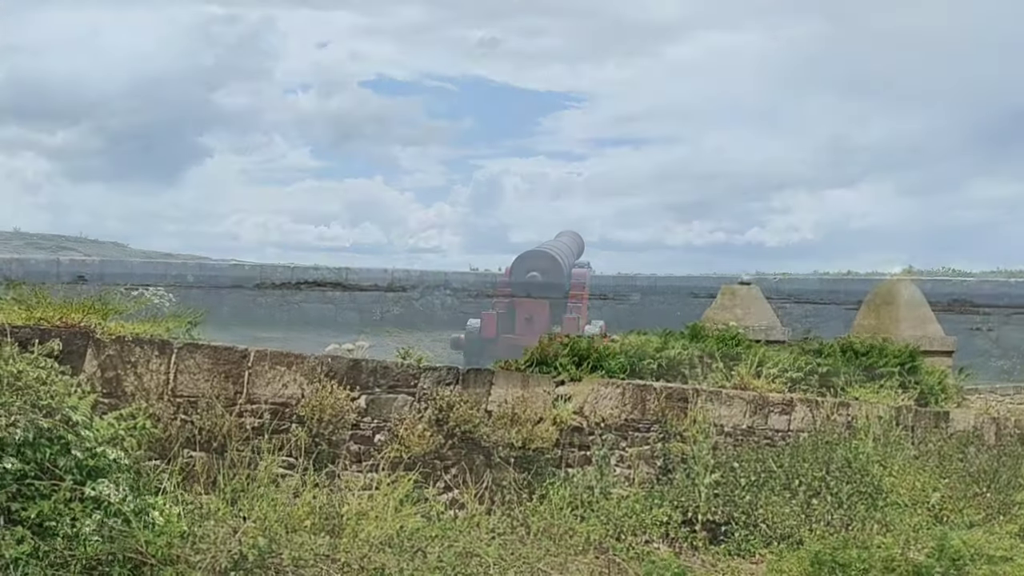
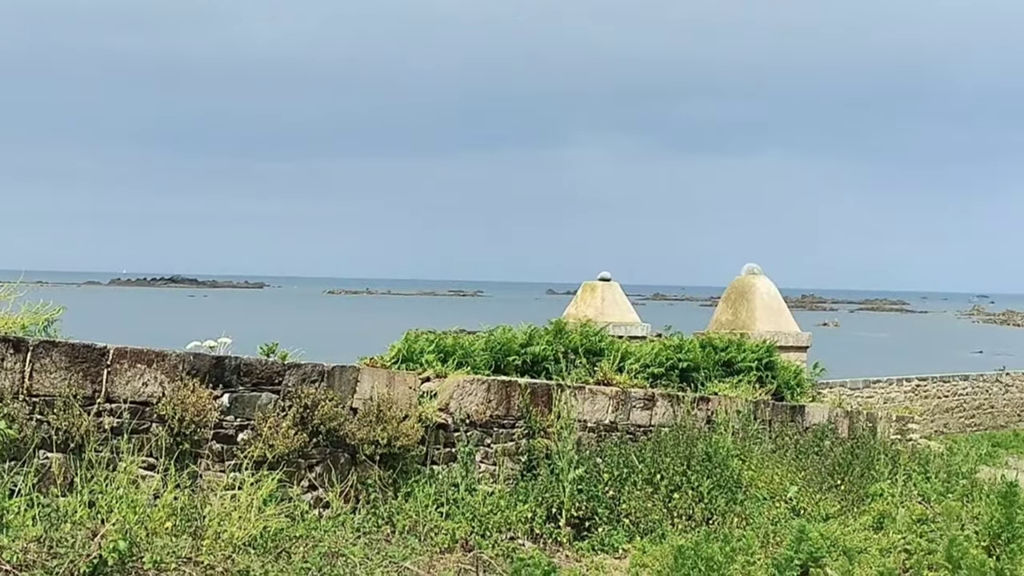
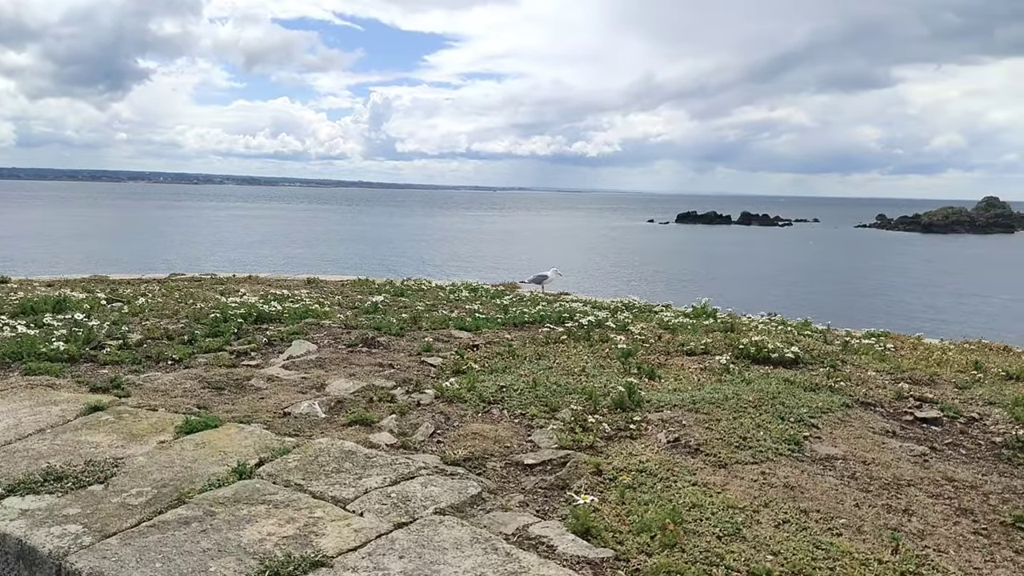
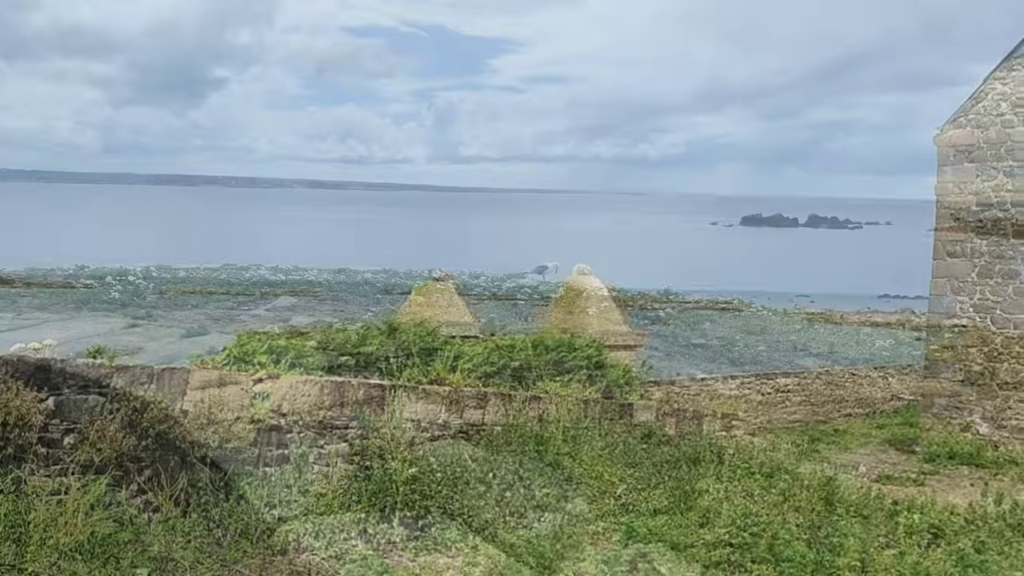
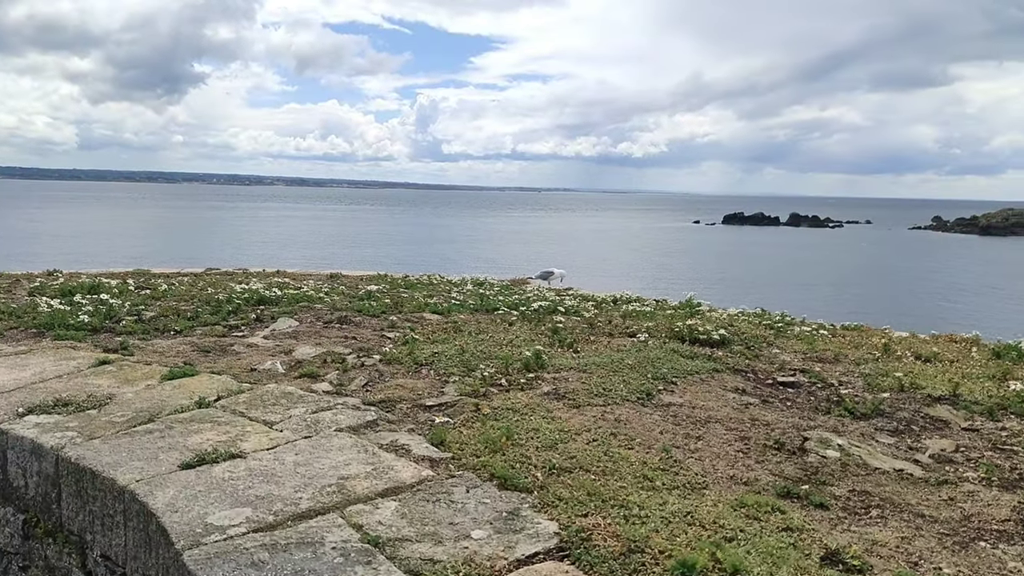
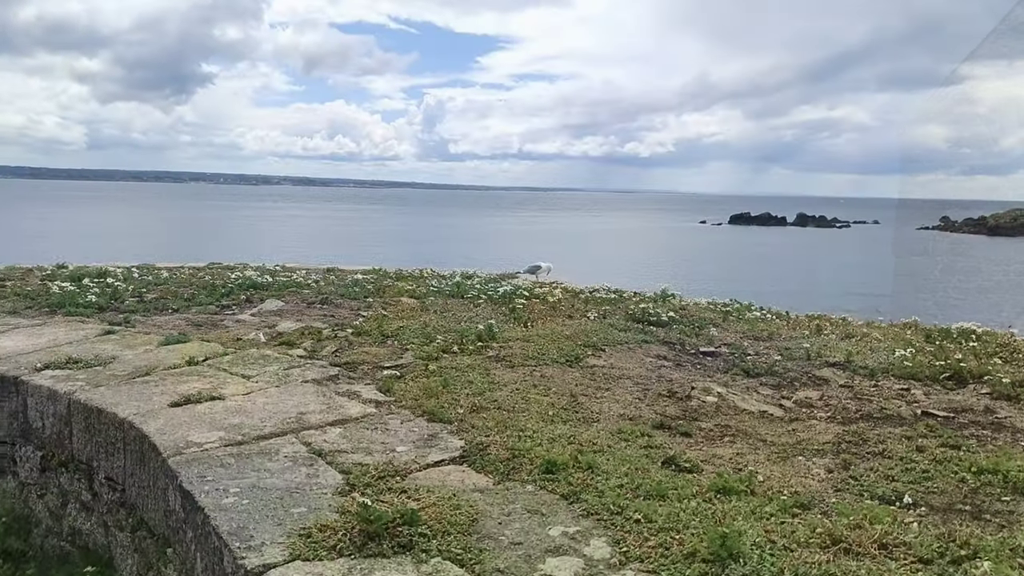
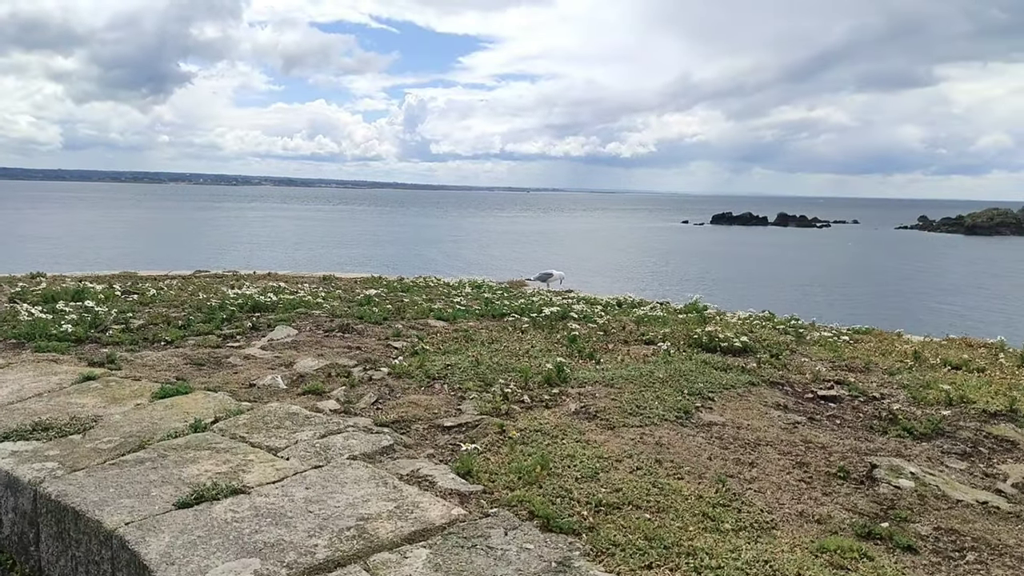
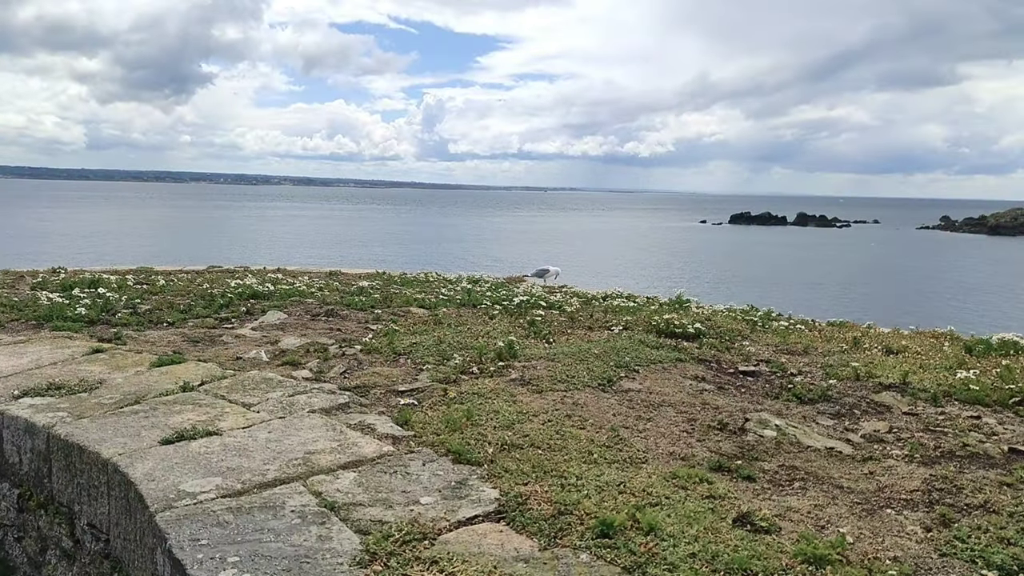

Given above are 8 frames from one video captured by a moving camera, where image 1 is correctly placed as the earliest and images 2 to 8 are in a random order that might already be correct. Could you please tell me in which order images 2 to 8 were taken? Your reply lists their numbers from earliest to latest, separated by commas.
2, 4, 6, 8, 5, 7, 3
